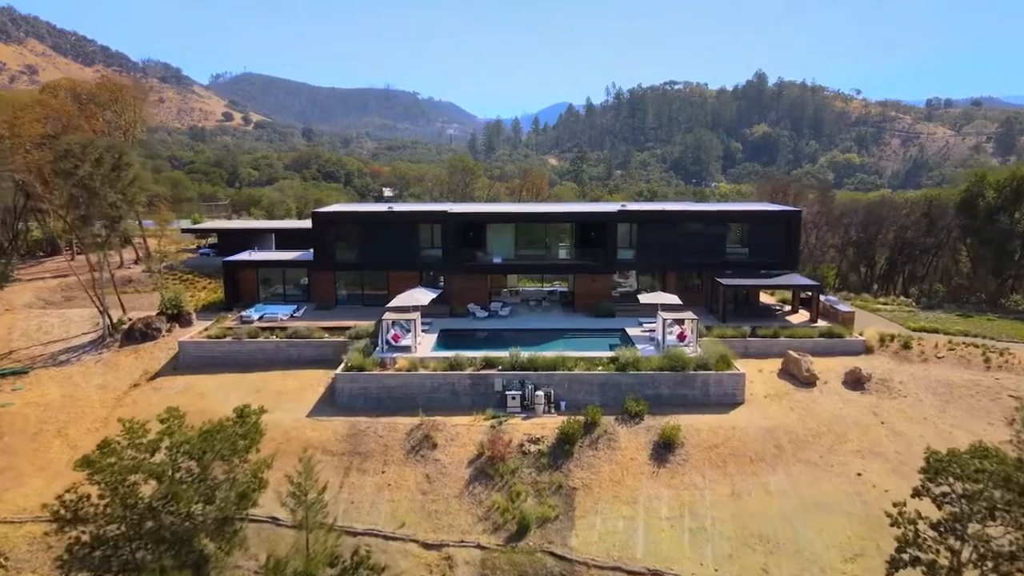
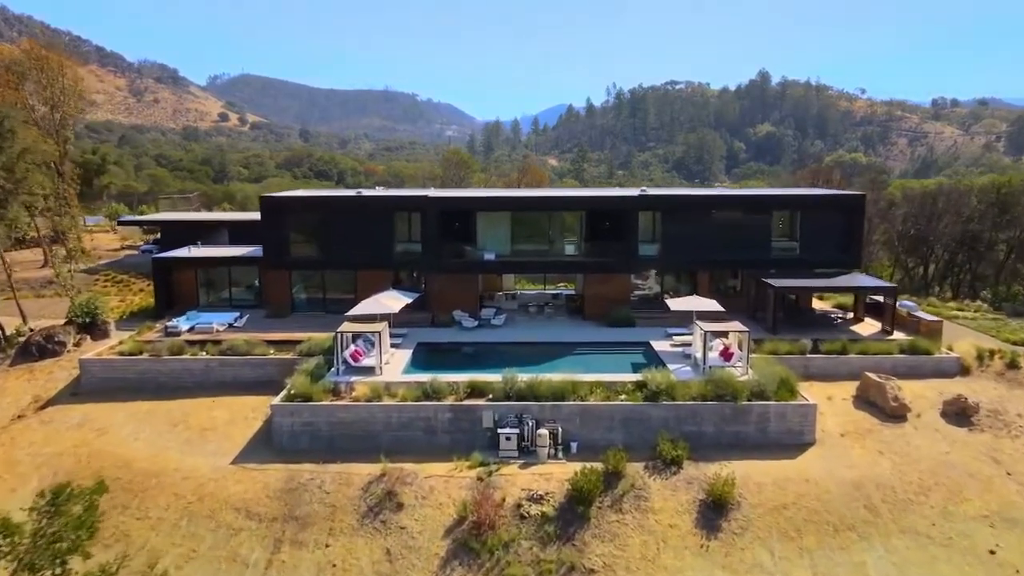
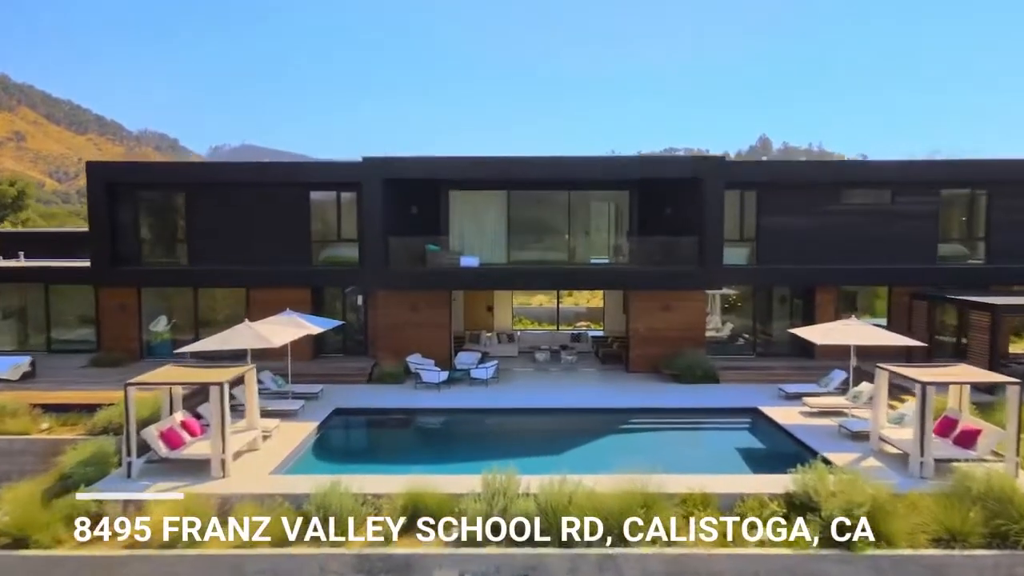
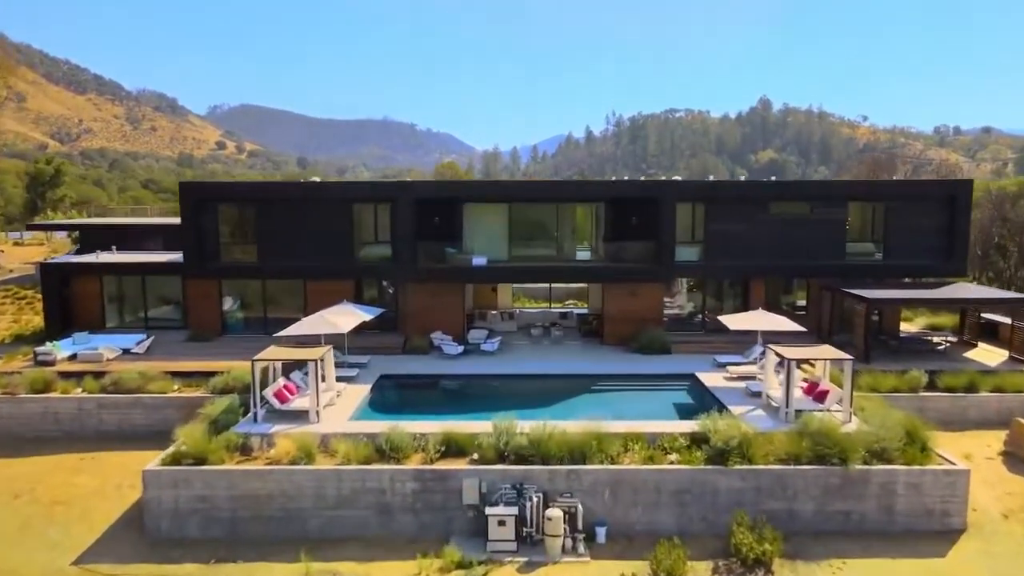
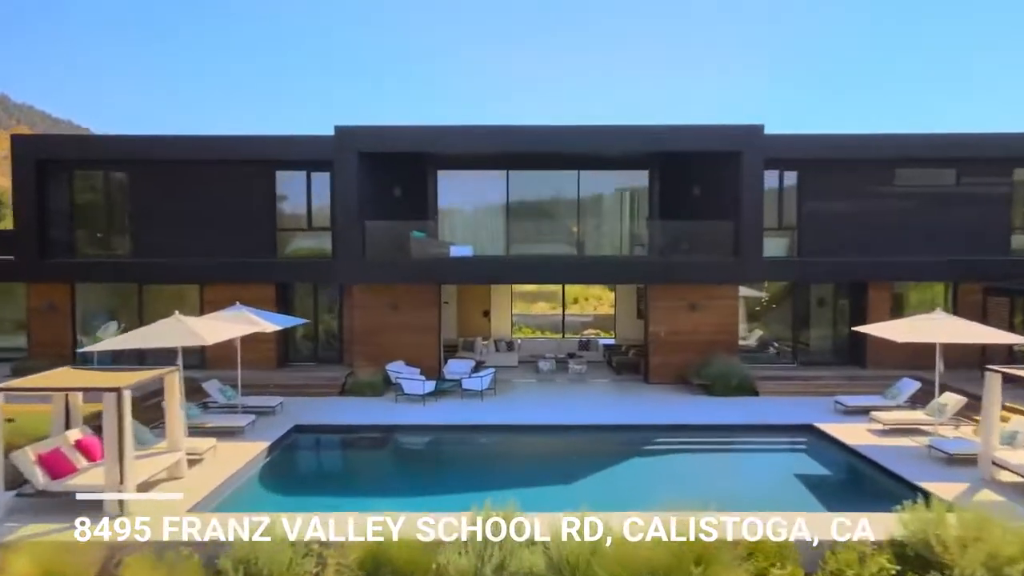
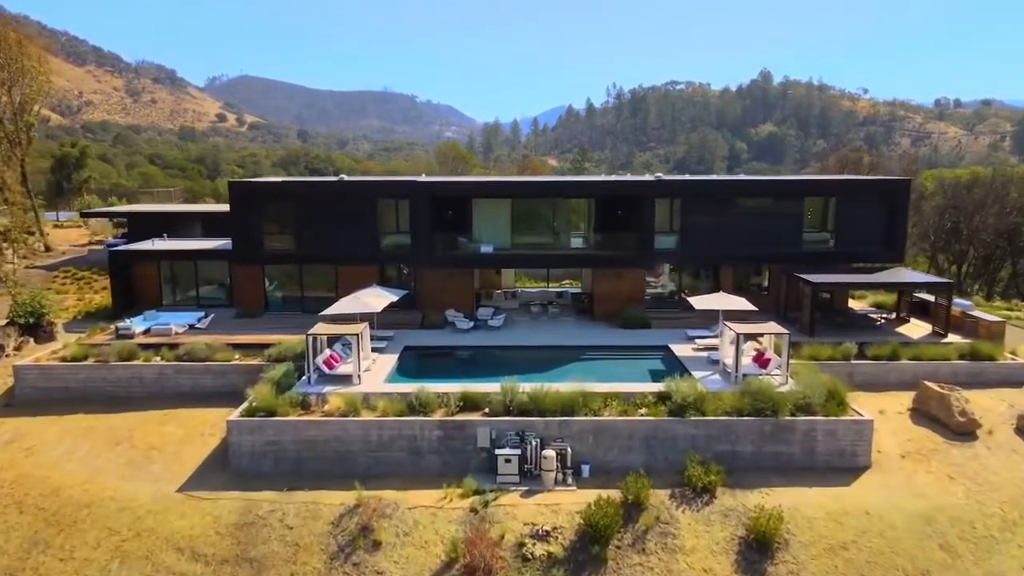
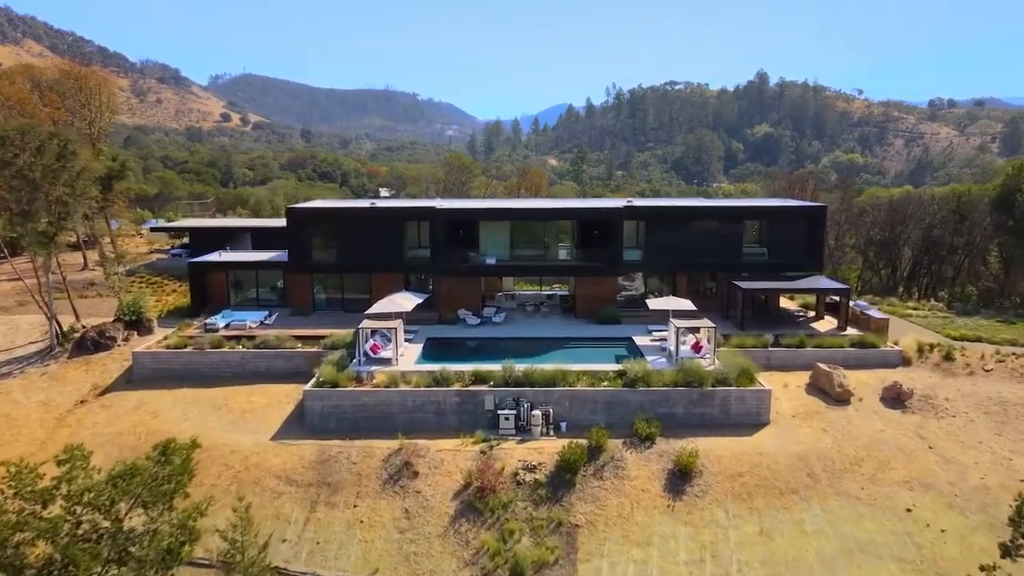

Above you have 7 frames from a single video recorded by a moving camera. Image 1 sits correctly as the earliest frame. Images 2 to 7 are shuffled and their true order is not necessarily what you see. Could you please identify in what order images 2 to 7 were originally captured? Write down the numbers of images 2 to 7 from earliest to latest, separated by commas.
7, 2, 6, 4, 3, 5
